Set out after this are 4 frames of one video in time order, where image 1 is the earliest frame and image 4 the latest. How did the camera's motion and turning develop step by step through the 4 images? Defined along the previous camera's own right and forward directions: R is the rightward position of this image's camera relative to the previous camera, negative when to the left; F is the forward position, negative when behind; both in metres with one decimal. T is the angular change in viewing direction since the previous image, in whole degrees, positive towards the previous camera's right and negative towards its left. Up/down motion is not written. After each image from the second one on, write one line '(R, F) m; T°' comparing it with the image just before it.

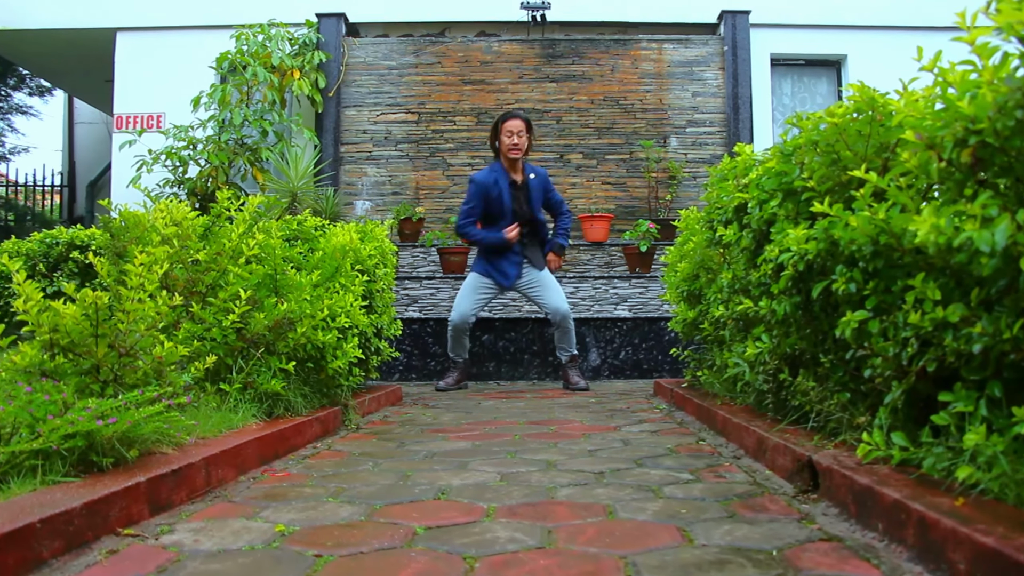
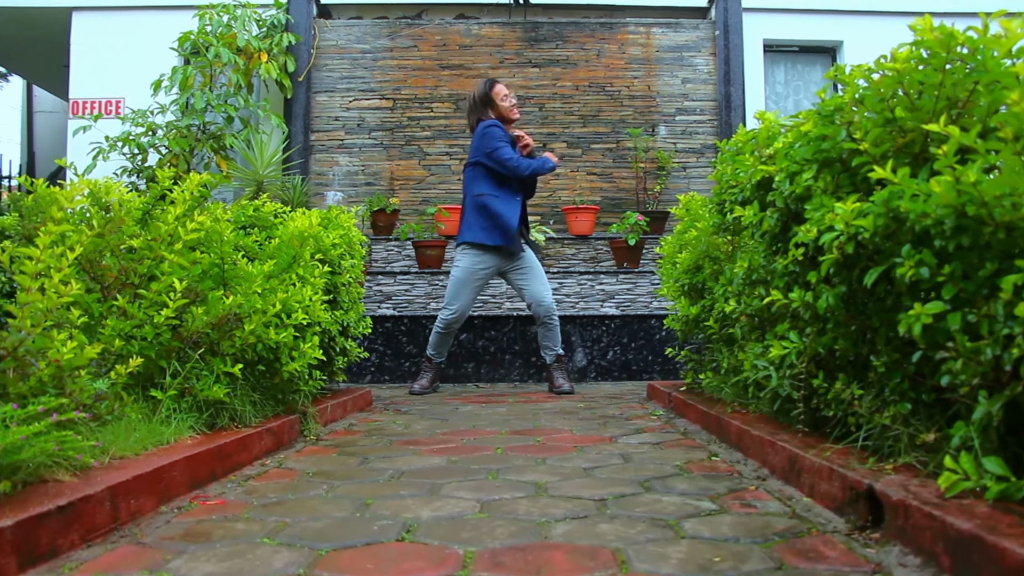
(0.0, +0.4) m; +1°
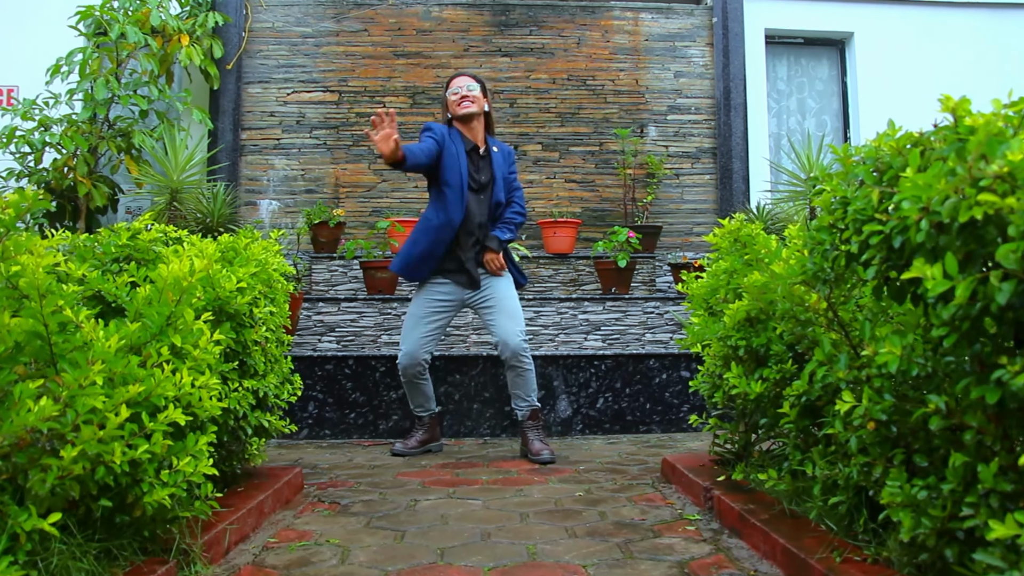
(-0.1, +1.0) m; +2°
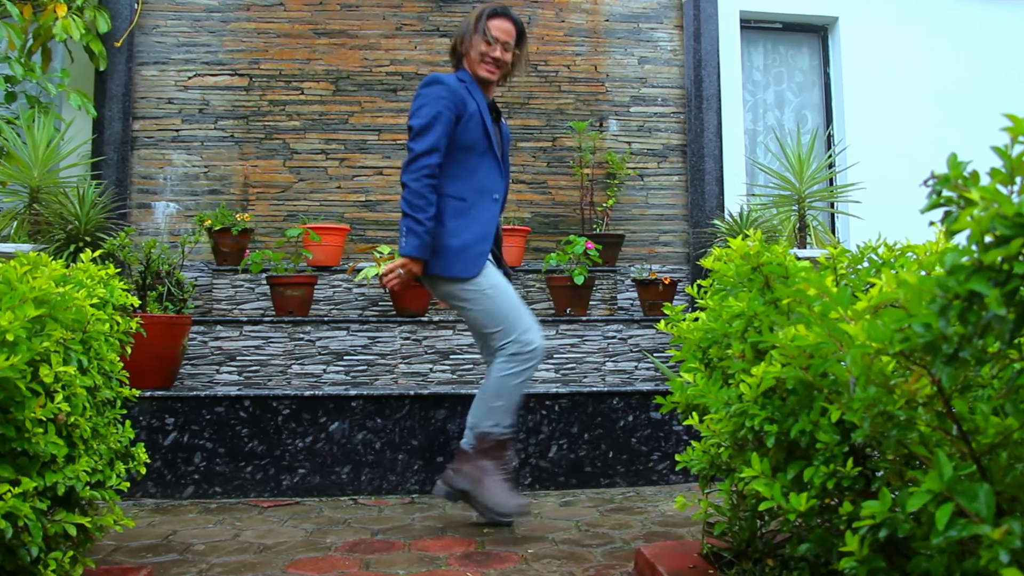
(+0.1, +0.8) m; +3°
